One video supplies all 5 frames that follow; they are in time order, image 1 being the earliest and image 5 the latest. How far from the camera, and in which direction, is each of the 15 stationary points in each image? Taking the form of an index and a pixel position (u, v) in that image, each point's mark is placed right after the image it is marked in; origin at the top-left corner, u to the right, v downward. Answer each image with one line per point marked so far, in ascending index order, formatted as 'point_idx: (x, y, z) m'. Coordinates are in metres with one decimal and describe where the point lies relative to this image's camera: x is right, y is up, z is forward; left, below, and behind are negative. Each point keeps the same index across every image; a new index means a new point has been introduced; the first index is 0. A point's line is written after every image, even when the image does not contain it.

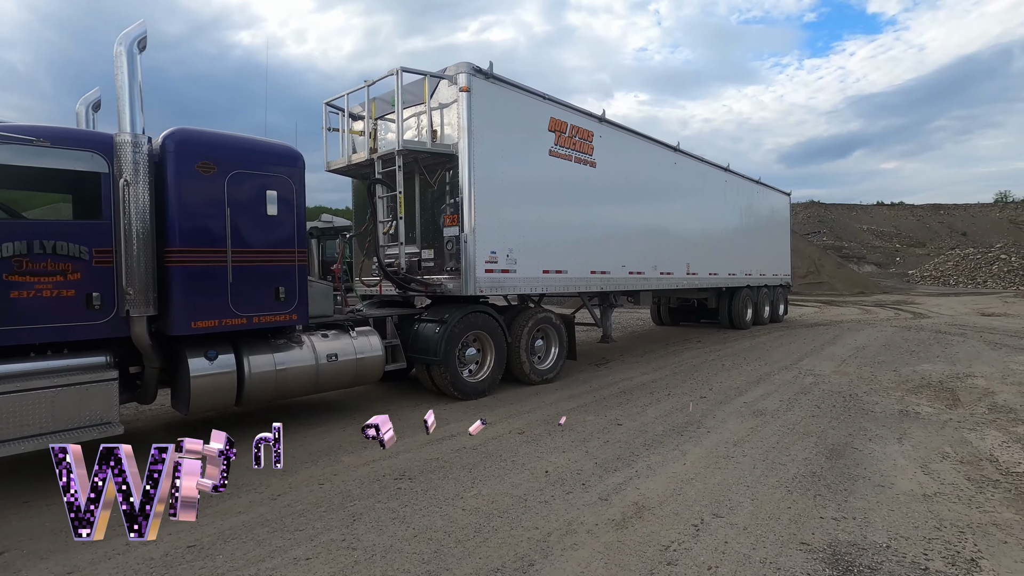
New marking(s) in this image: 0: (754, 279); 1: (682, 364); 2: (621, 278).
0: (+6.8, +0.2, +15.1) m
1: (+3.0, -1.3, +9.5) m
2: (+1.9, +0.2, +9.5) m
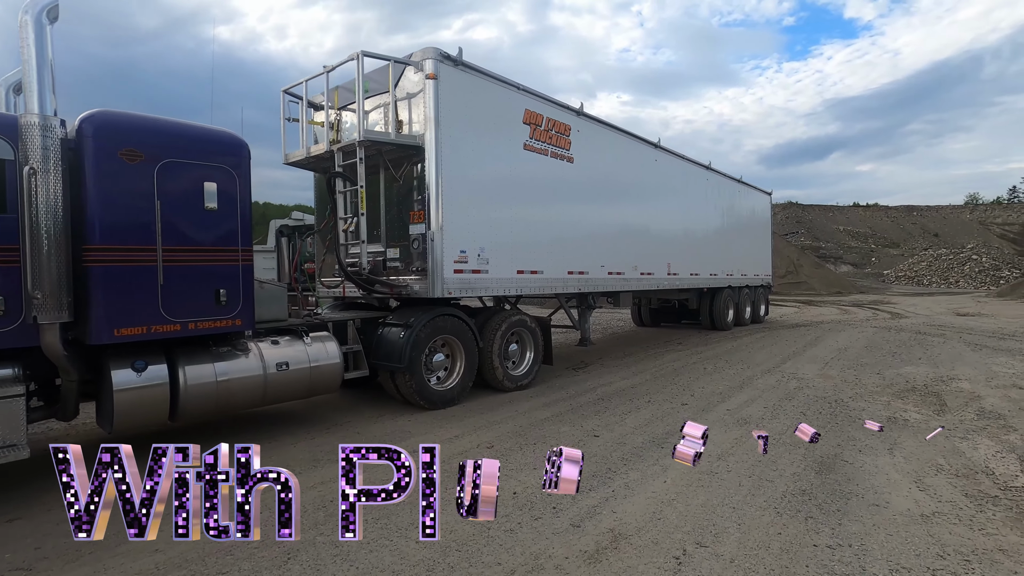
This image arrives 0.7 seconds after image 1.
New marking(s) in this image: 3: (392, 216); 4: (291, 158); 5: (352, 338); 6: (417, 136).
0: (+6.2, +0.2, +14.9) m
1: (+2.6, -1.4, +9.2) m
2: (+1.5, +0.2, +9.1) m
3: (-1.5, +0.9, +6.7) m
4: (-2.9, +1.7, +7.0) m
5: (-1.8, -0.6, +6.2) m
6: (-1.1, +1.8, +6.3) m
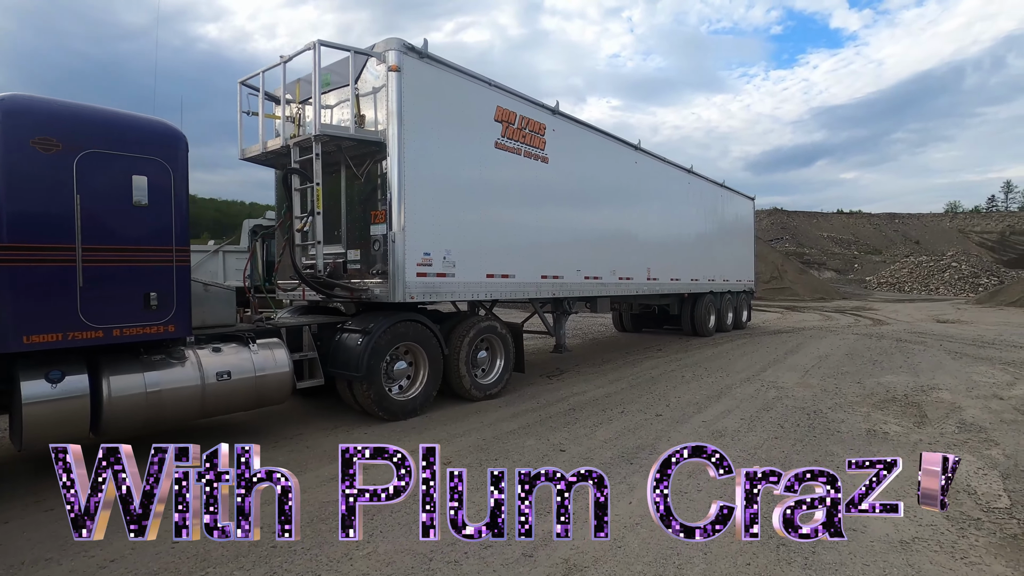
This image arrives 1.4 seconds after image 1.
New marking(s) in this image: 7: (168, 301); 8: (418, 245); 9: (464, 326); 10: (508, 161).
0: (+5.6, +0.1, +14.7) m
1: (+2.1, -1.5, +8.9) m
2: (+1.0, +0.1, +8.8) m
3: (-1.9, +0.9, +6.4) m
4: (-3.2, +1.7, +6.6) m
5: (-2.2, -0.6, +5.8) m
6: (-1.5, +1.8, +6.0) m
7: (-2.8, -0.1, +4.4) m
8: (-1.1, +0.5, +6.1) m
9: (-0.6, -0.5, +6.9) m
10: (-0.1, +1.7, +7.4) m
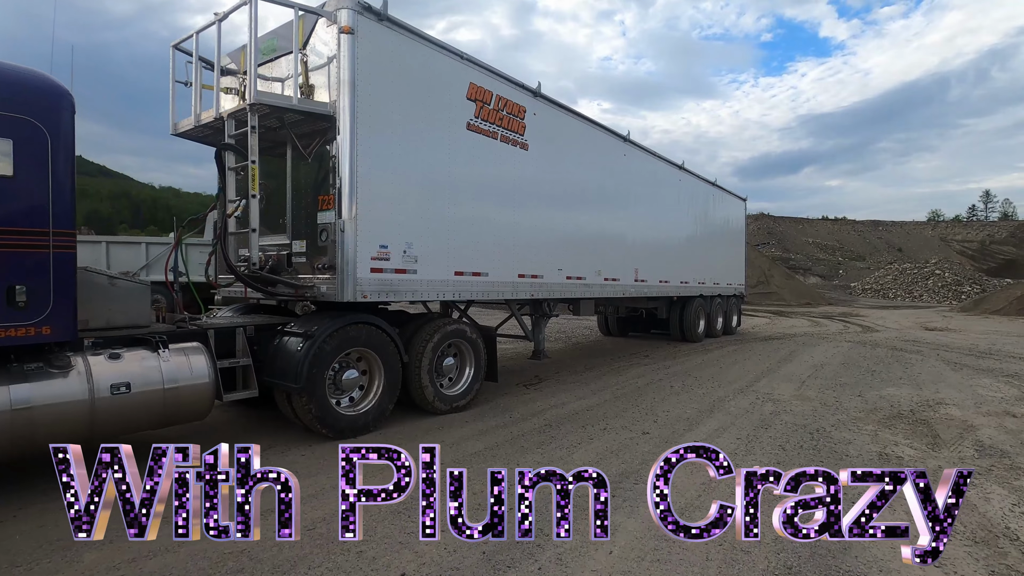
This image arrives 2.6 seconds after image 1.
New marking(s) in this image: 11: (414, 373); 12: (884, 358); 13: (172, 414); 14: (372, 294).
0: (+5.1, 0.0, +14.1) m
1: (+1.7, -1.5, +8.2) m
2: (+0.7, +0.1, +8.1) m
3: (-2.2, +0.9, +5.6) m
4: (-3.5, +1.7, +5.8) m
5: (-2.5, -0.6, +5.0) m
6: (-1.8, +1.8, +5.2) m
7: (-3.1, 0.0, +3.5) m
8: (-1.4, +0.5, +5.3) m
9: (-0.9, -0.5, +6.1) m
10: (-0.4, +1.7, +6.6) m
11: (-1.1, -0.9, +5.9) m
12: (+8.7, -1.6, +12.5) m
13: (-2.7, -1.0, +4.2) m
14: (-1.4, -0.1, +5.3) m
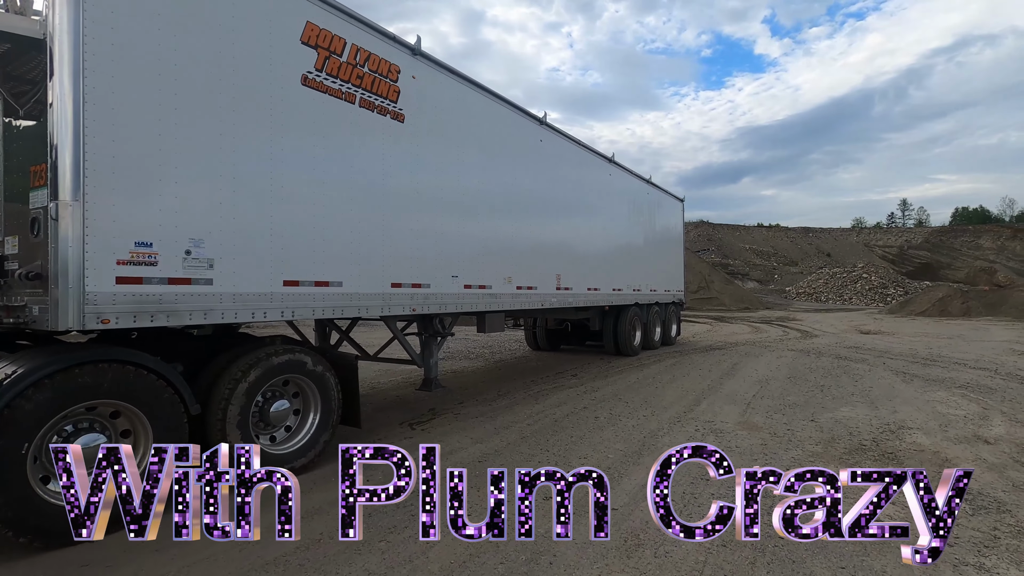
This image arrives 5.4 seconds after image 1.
0: (+3.2, -0.2, +12.8) m
1: (+0.3, -1.6, +6.6) m
2: (-0.7, -0.1, +6.4) m
3: (-3.4, +0.8, +3.7) m
4: (-4.7, +1.6, +3.8) m
5: (-3.6, -0.7, +3.1) m
6: (-2.9, +1.7, +3.3) m
7: (-4.0, -0.2, +1.6) m
8: (-2.5, +0.4, +3.5) m
9: (-2.1, -0.6, +4.3) m
10: (-1.6, +1.6, +4.9) m
11: (-2.2, -1.1, +4.1) m
12: (+6.9, -1.7, +11.6) m
13: (-3.7, -1.1, +2.3) m
14: (-2.5, -0.2, +3.5) m
